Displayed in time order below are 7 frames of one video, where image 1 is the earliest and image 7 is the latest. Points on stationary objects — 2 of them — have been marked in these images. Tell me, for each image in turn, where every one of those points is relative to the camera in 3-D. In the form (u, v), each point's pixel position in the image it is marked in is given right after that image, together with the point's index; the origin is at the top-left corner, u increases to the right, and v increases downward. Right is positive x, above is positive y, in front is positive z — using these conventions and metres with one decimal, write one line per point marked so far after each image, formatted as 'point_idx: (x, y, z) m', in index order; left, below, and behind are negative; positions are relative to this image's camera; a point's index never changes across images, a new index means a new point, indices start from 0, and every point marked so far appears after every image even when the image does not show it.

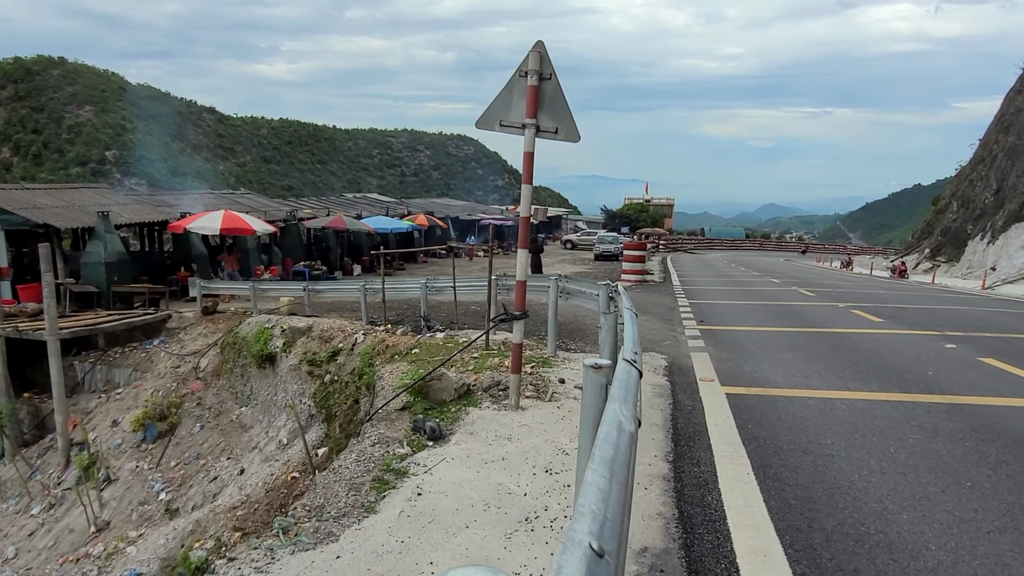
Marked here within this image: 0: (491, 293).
0: (-0.3, -0.1, +8.8) m
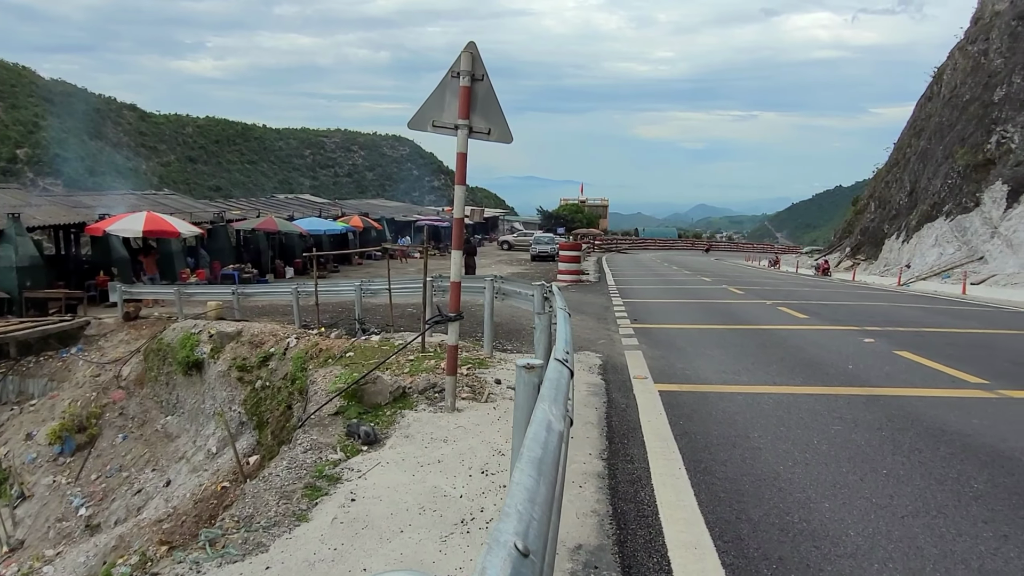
0: (-1.0, -0.1, +8.8) m
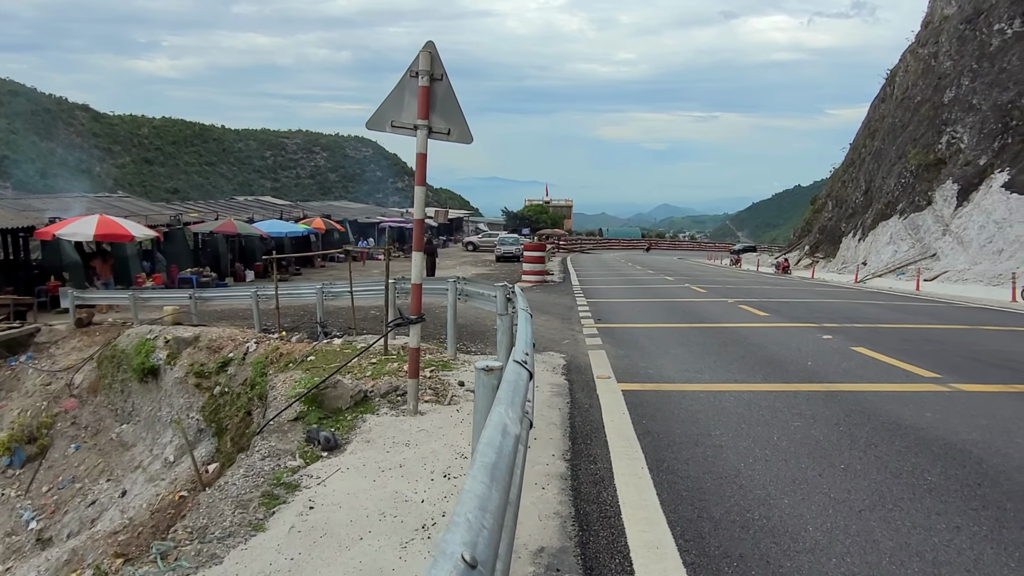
0: (-1.5, -0.1, +8.7) m
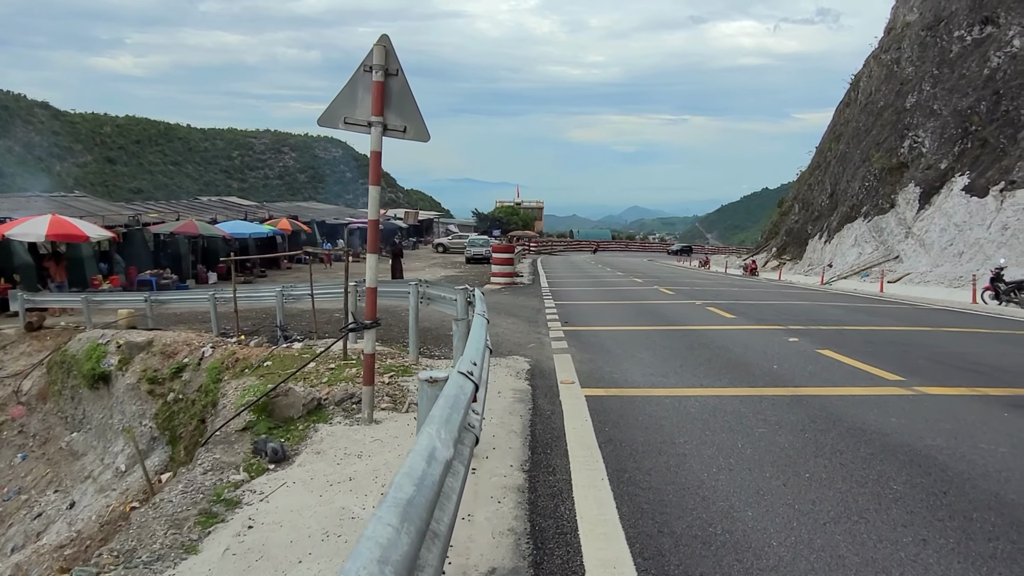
0: (-1.9, -0.1, +8.4) m
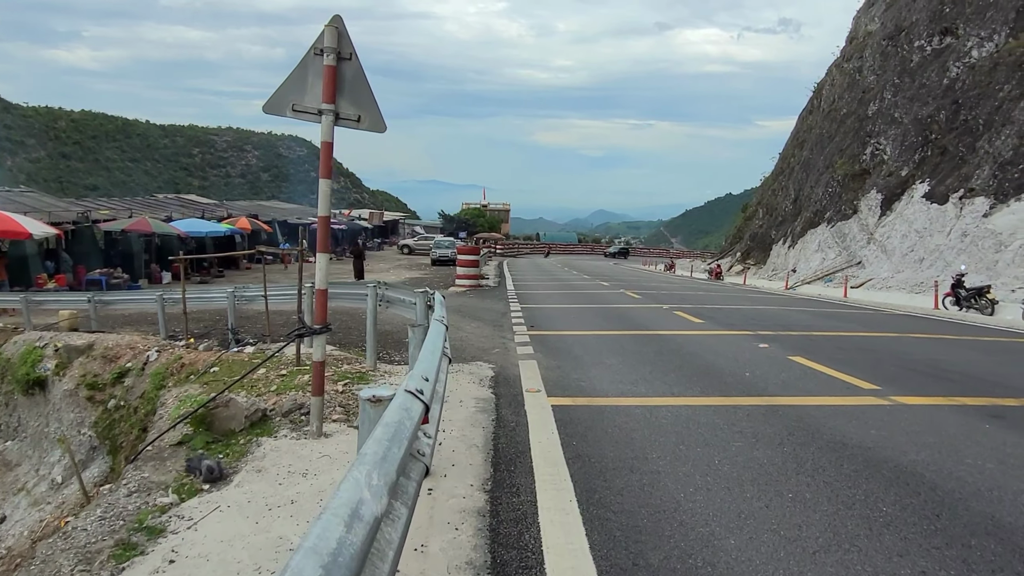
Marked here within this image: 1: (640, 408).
0: (-2.3, -0.1, +8.0) m
1: (+1.1, -1.0, +5.9) m
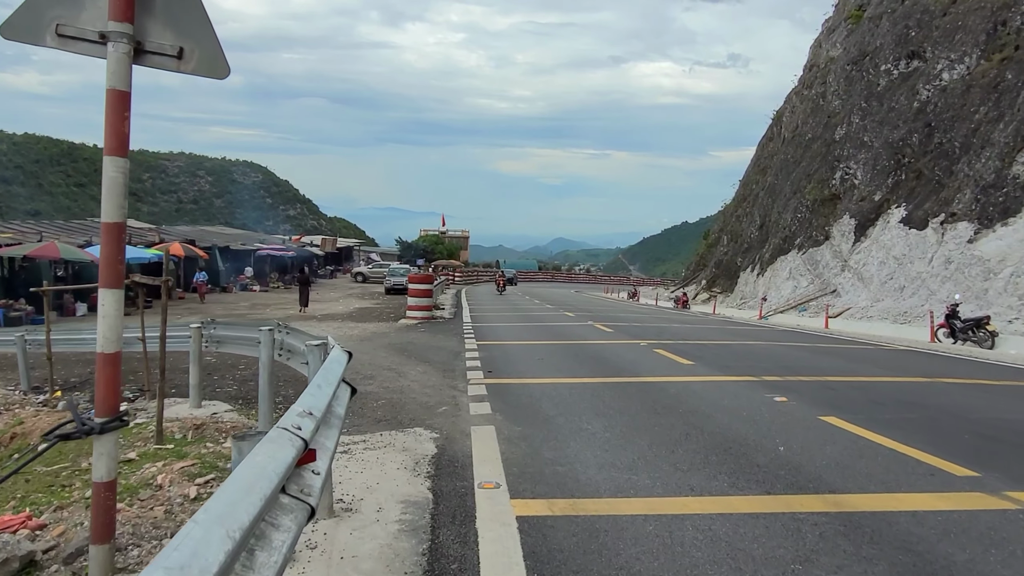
0: (-2.7, -0.5, +5.8) m
1: (+0.8, -1.3, +3.9) m
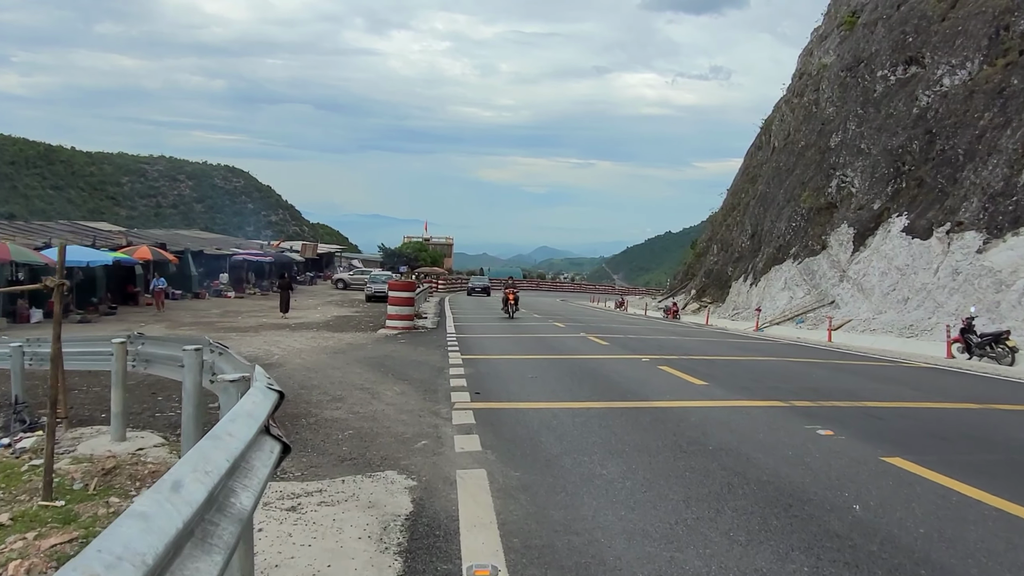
0: (-2.7, -0.5, +4.5) m
1: (+0.8, -1.3, +2.7) m
